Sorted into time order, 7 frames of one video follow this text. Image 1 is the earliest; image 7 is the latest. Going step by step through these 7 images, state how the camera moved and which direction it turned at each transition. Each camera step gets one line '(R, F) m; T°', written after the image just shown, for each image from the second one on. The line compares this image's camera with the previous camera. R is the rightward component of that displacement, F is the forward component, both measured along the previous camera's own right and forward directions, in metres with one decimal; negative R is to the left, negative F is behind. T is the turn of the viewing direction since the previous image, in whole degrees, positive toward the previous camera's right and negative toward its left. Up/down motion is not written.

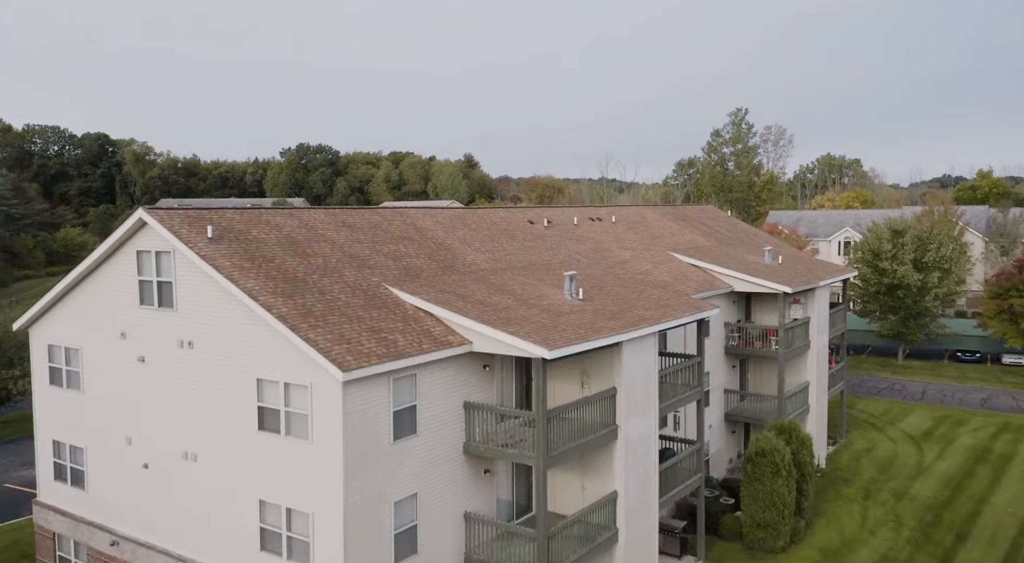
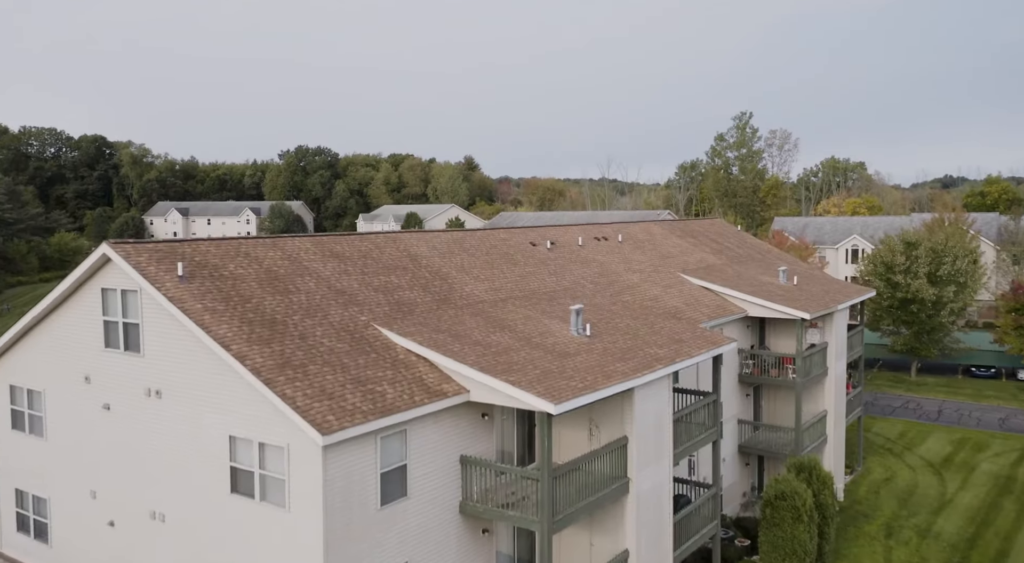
(0.0, +1.2) m; 0°
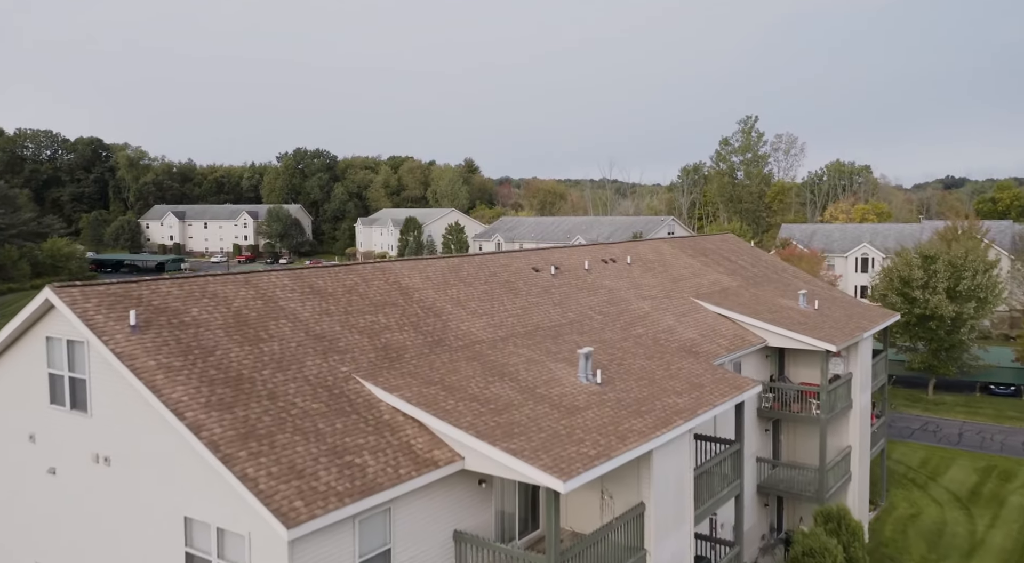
(0.0, +1.5) m; 0°
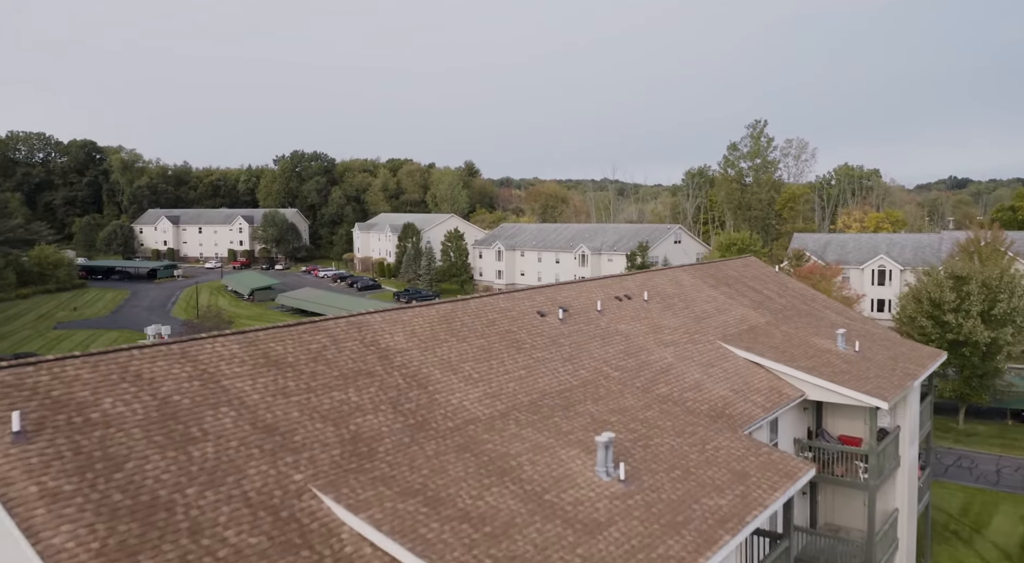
(0.0, +2.4) m; 0°
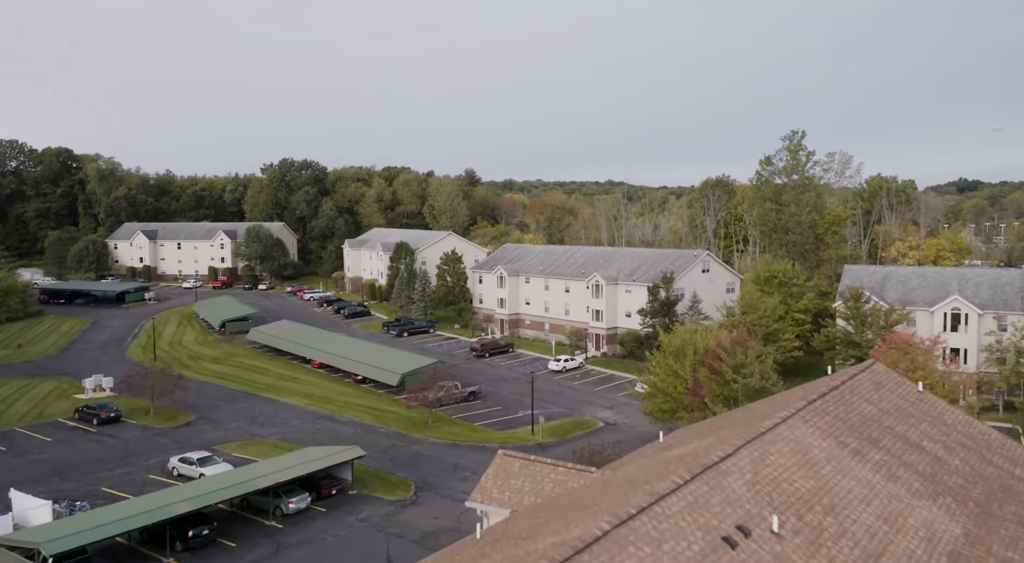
(0.0, +8.5) m; 0°
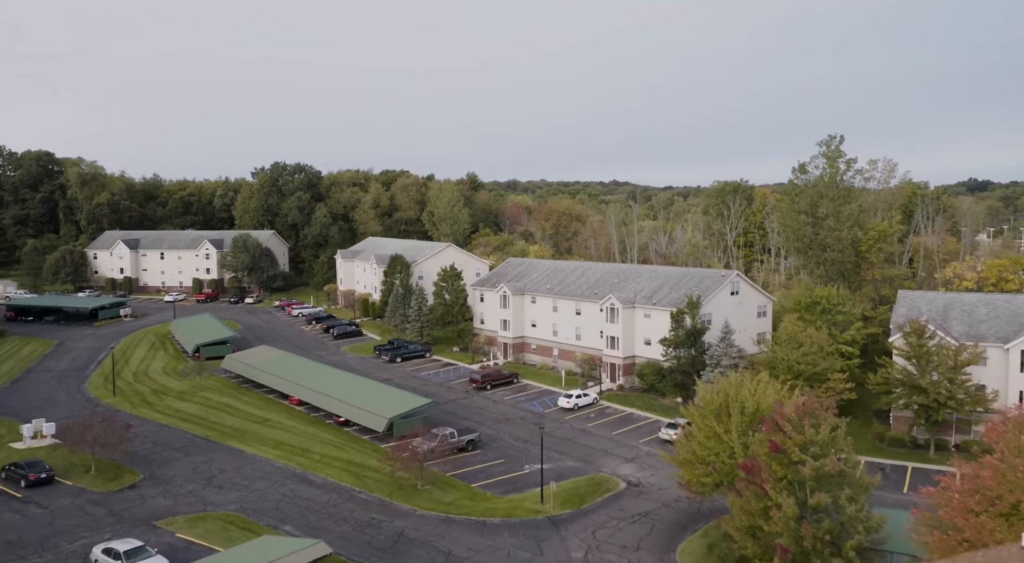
(-0.1, +6.5) m; 0°
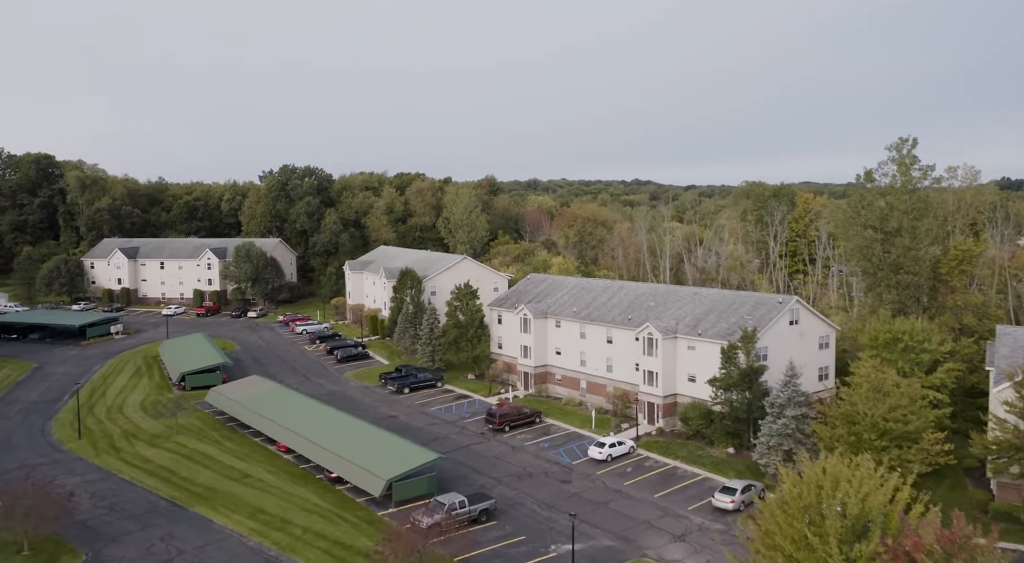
(-0.1, +7.0) m; -1°
